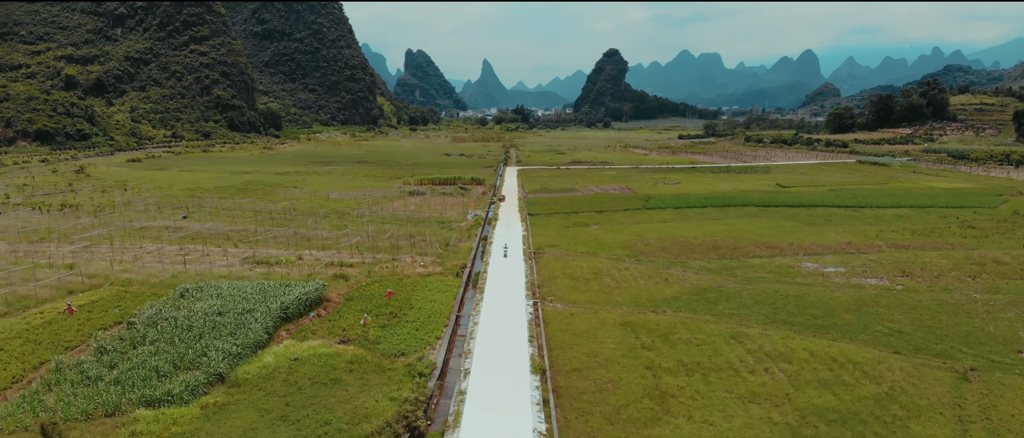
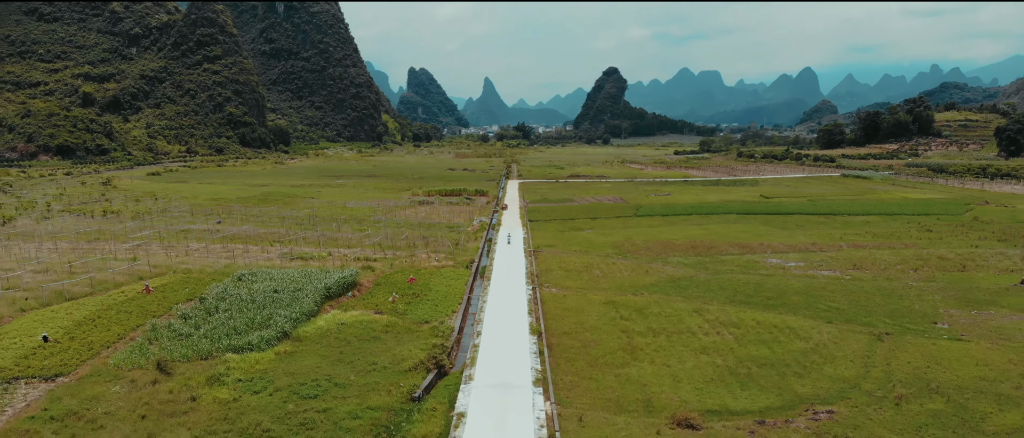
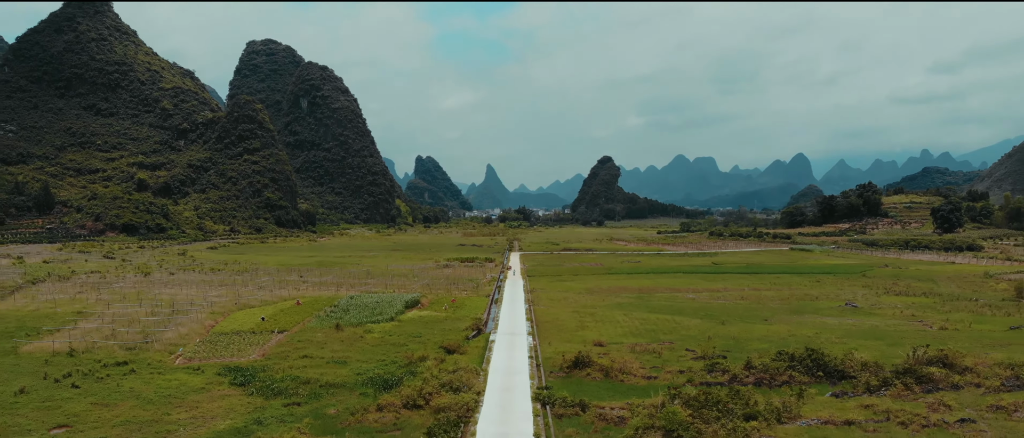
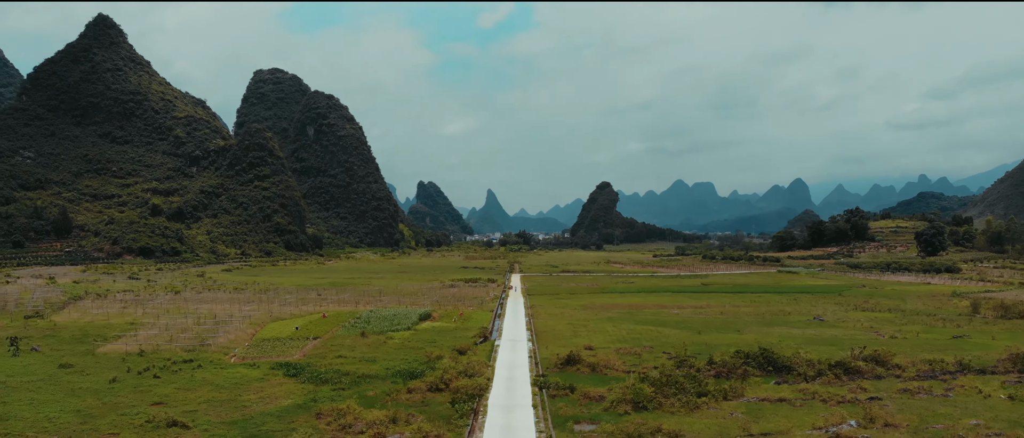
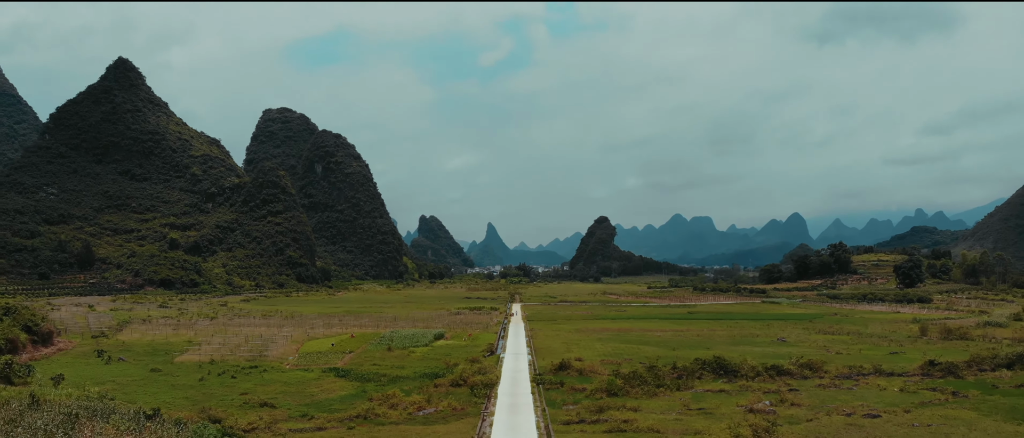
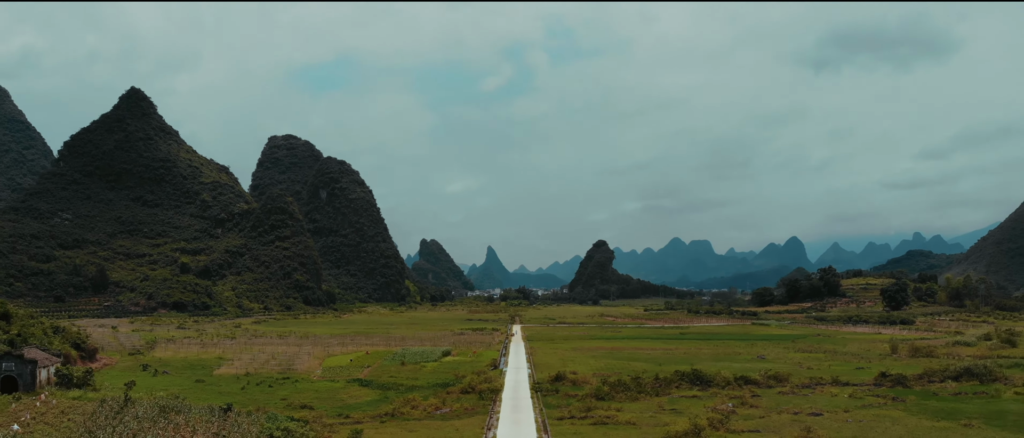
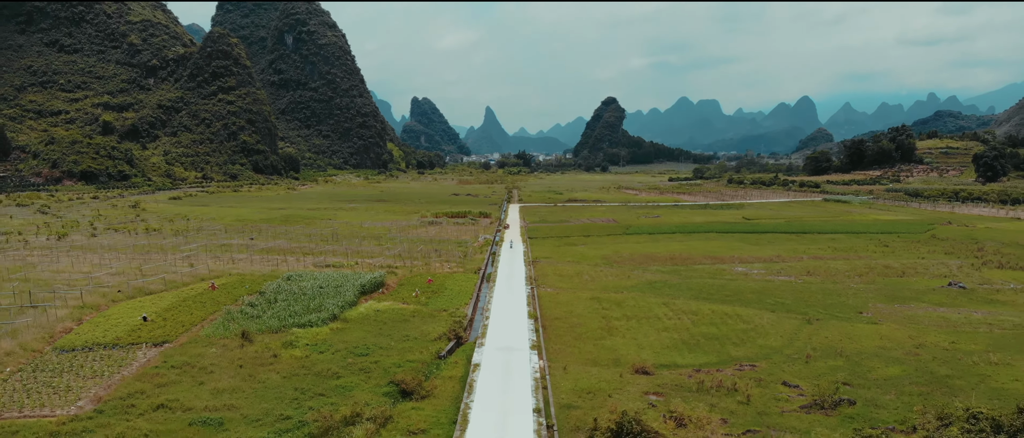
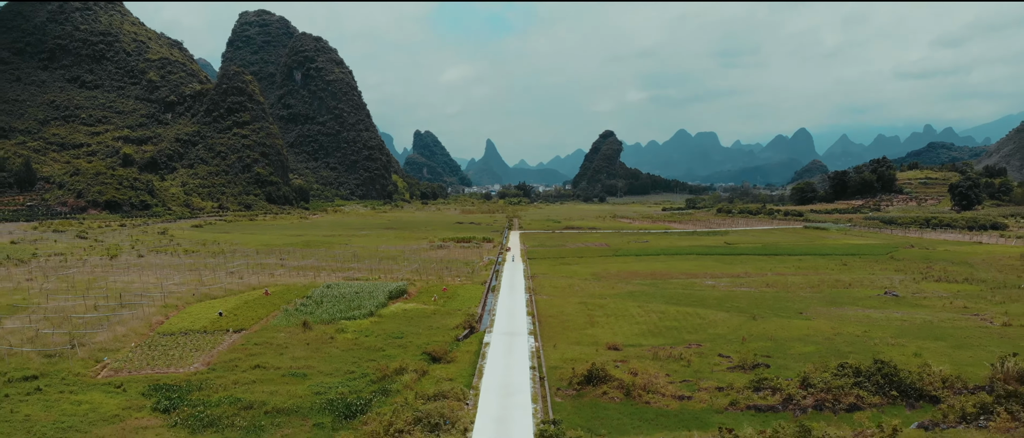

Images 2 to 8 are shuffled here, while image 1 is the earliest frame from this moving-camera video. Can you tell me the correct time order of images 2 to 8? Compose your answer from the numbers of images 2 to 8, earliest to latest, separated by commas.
2, 7, 8, 3, 4, 5, 6
